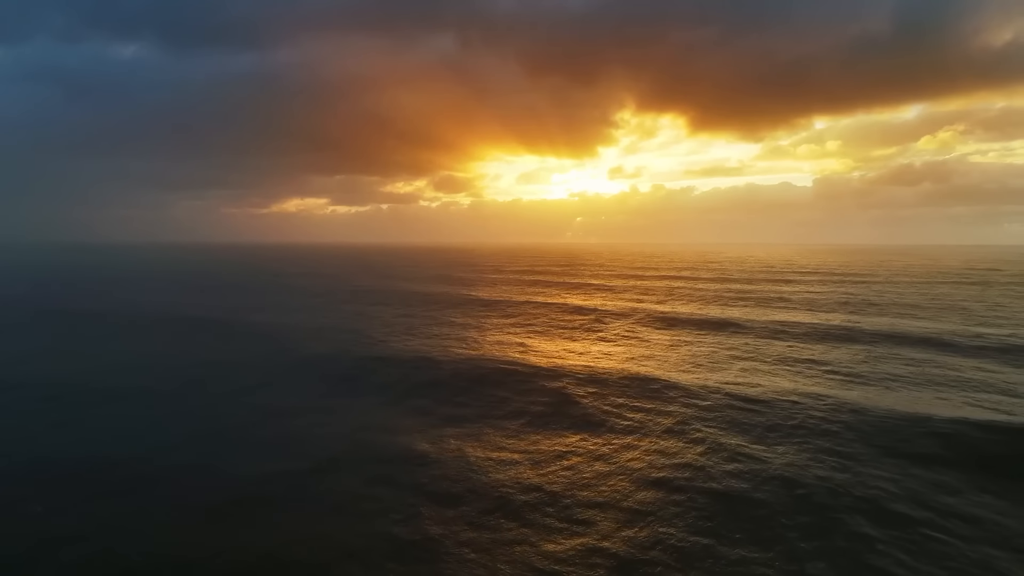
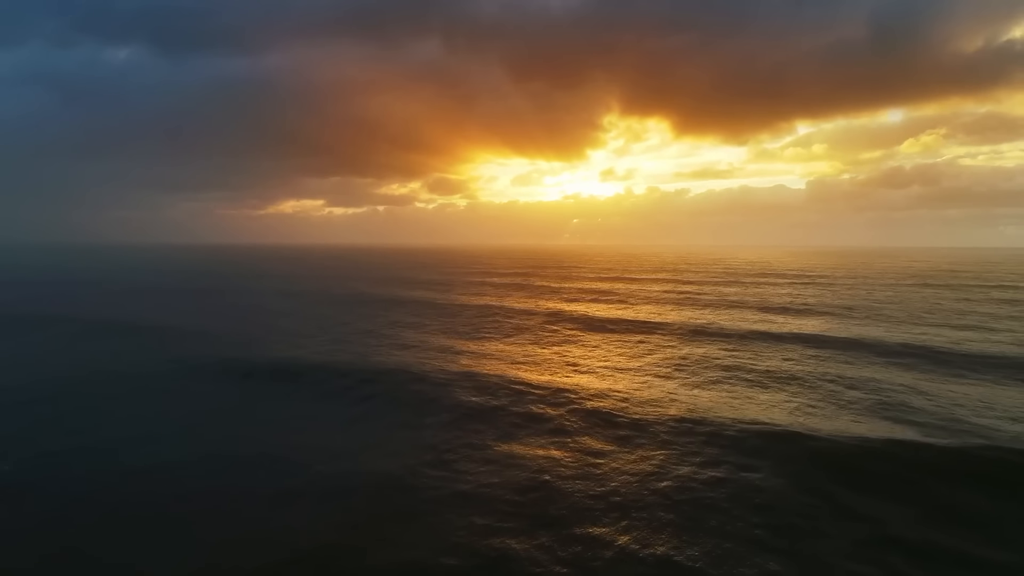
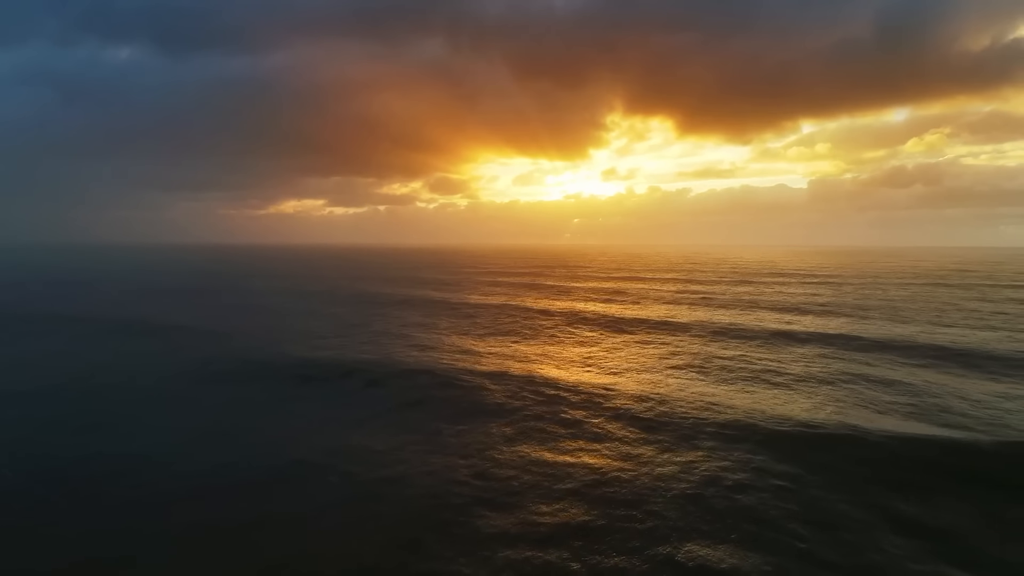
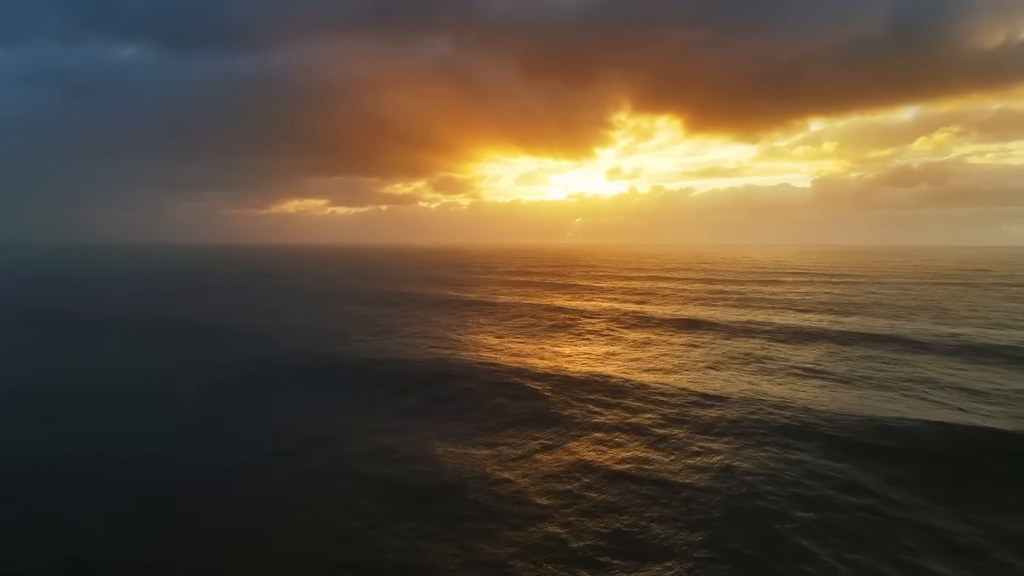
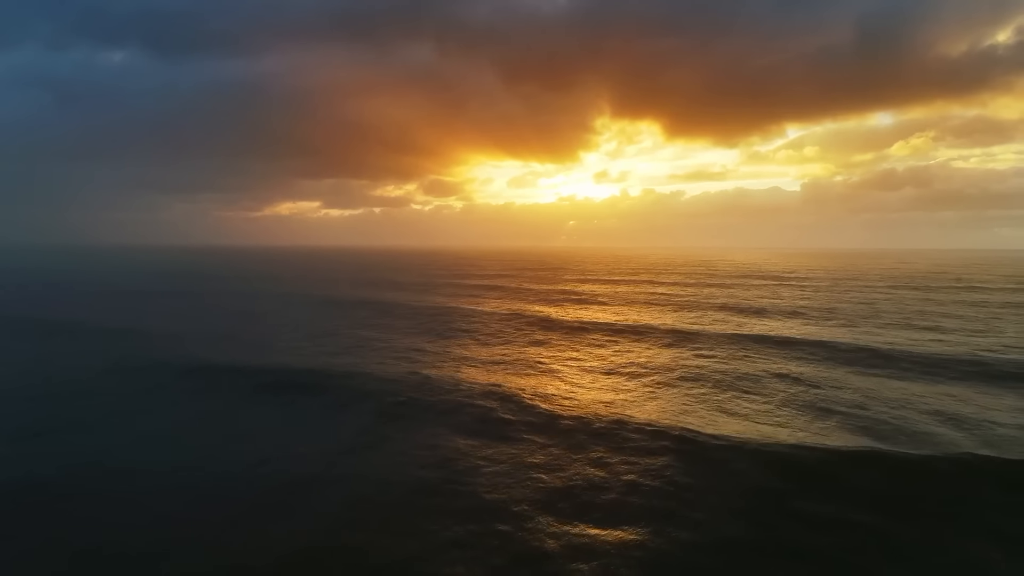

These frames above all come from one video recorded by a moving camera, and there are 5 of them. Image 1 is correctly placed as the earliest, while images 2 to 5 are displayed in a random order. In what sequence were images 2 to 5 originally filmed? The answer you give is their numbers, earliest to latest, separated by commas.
4, 3, 2, 5
